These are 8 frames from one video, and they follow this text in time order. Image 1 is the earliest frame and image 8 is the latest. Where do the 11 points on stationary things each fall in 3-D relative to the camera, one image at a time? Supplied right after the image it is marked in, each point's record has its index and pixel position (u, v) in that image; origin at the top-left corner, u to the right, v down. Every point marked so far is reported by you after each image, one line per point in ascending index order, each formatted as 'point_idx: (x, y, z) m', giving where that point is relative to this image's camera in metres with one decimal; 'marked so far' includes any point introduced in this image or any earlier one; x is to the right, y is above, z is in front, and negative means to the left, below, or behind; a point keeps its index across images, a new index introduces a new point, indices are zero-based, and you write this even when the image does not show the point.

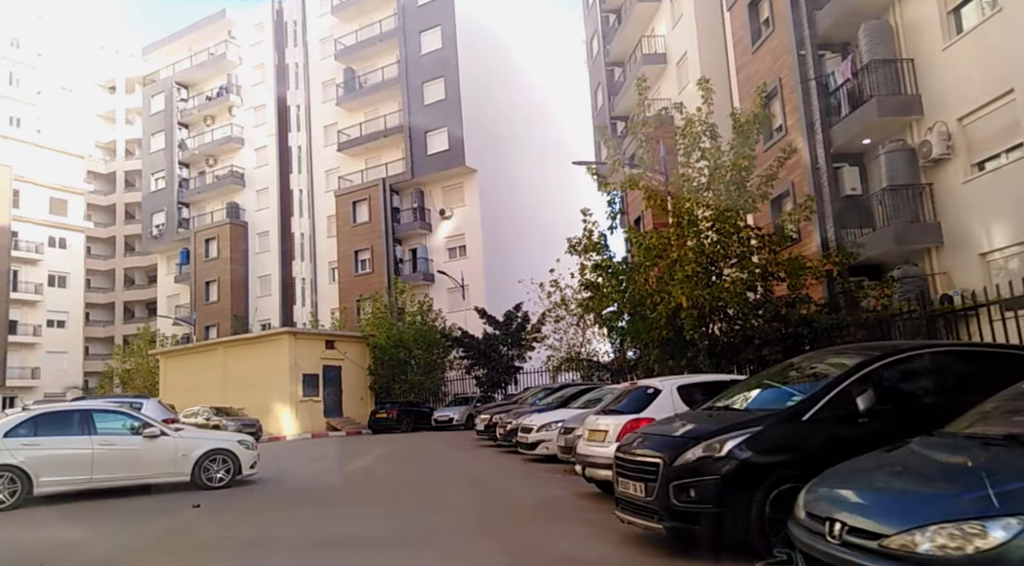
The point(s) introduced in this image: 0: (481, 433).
0: (-0.7, -3.7, +17.6) m
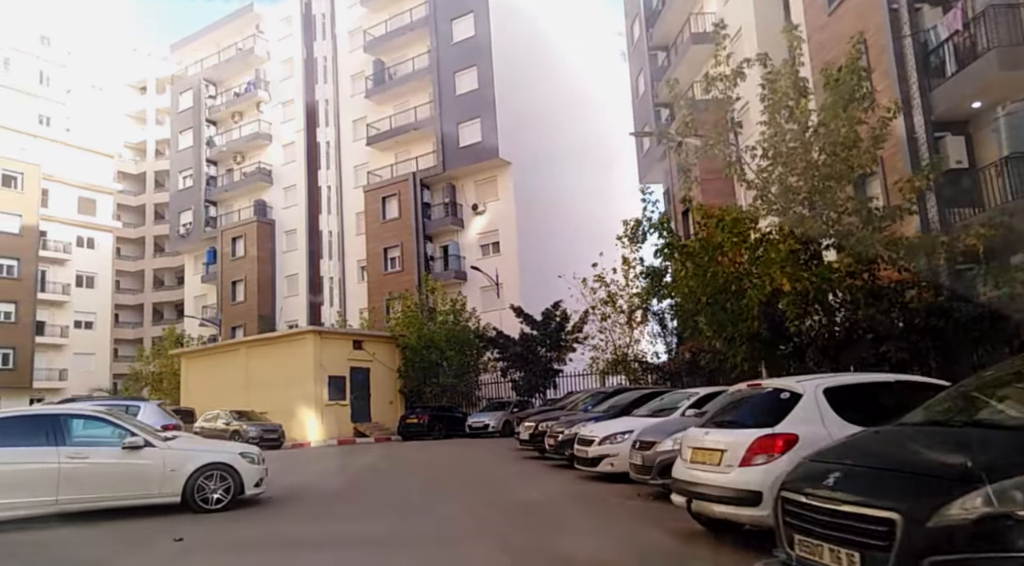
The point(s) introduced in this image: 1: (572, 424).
0: (+0.3, -3.5, +15.5) m
1: (+1.1, -2.6, +13.2) m
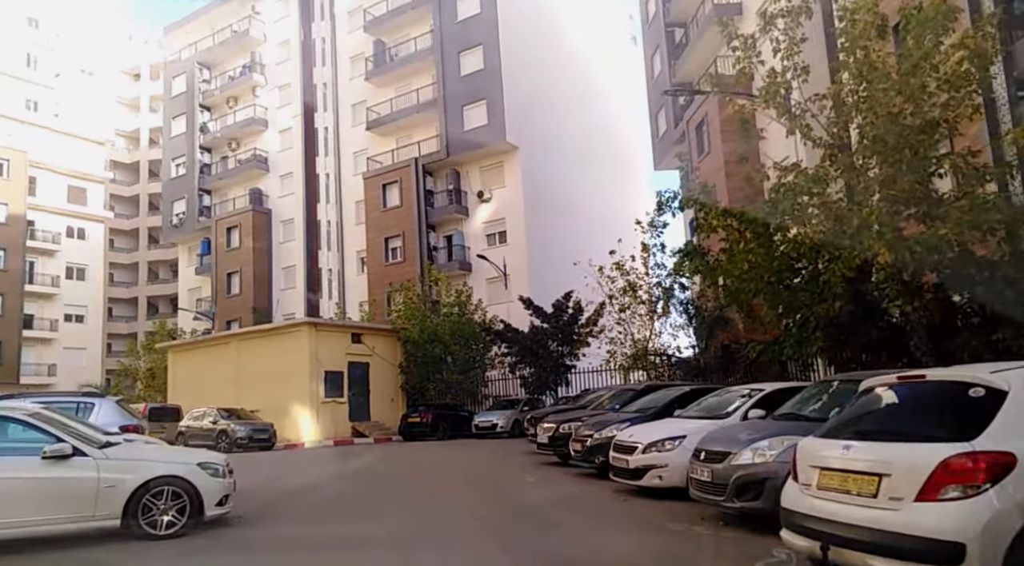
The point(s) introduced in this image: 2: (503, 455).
0: (+0.6, -3.1, +13.7) m
1: (+1.4, -2.2, +11.3) m
2: (-0.3, -4.6, +19.2) m
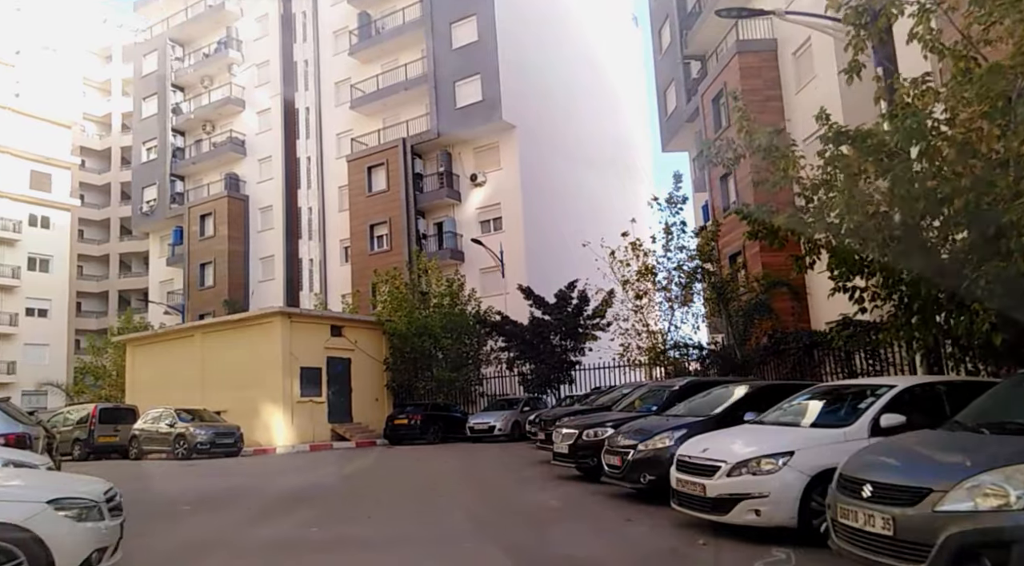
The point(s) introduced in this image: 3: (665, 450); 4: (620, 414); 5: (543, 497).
0: (+0.8, -2.7, +11.0) m
1: (+1.6, -1.8, +8.7) m
2: (-0.2, -4.1, +16.5) m
3: (+1.7, -1.8, +7.9) m
4: (+1.7, -2.0, +11.2) m
5: (+0.4, -3.0, +9.9) m
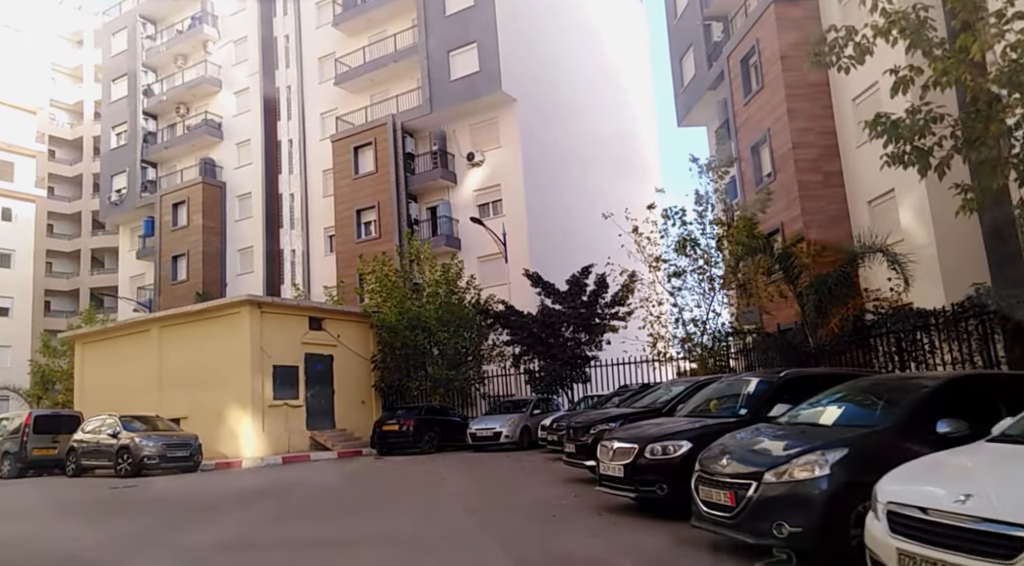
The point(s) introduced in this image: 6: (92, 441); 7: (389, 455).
0: (+1.1, -2.2, +8.0) m
1: (+1.9, -1.3, +5.6) m
2: (+0.1, -3.7, +13.4) m
3: (+2.0, -1.3, +4.8) m
4: (+2.0, -1.5, +8.1) m
5: (+0.8, -2.5, +6.8) m
6: (-9.9, -3.7, +17.0) m
7: (-3.4, -4.7, +19.5) m
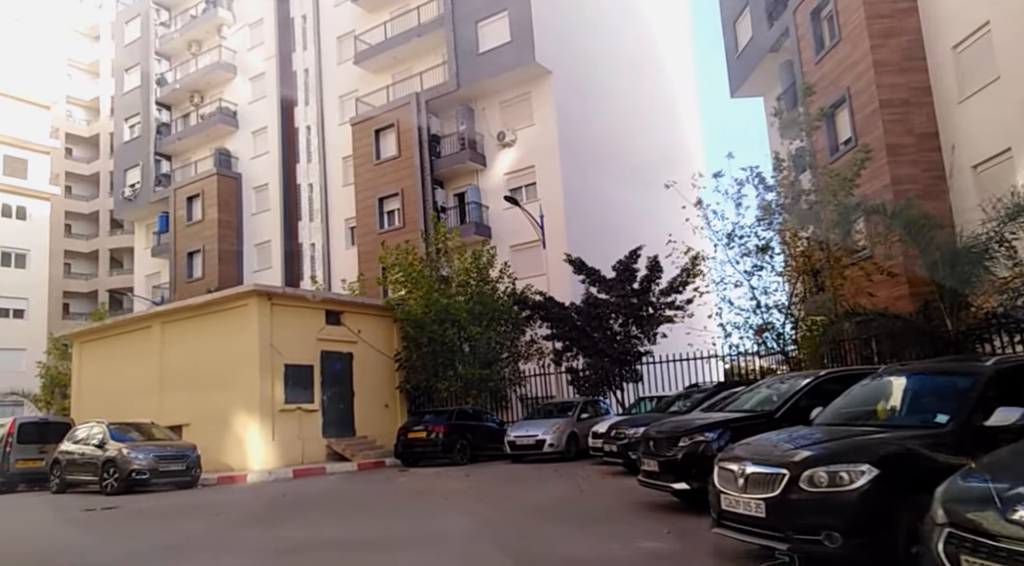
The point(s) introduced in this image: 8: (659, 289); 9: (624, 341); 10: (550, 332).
0: (+1.7, -1.8, +5.4) m
1: (+2.4, -0.9, +3.0) m
2: (+0.9, -3.3, +10.9) m
3: (+2.5, -0.9, +2.2) m
4: (+2.6, -1.1, +5.5) m
5: (+1.3, -2.1, +4.2) m
6: (-8.9, -3.5, +14.8) m
7: (-2.3, -4.3, +17.0) m
8: (+3.9, -0.1, +19.4) m
9: (+2.9, -1.5, +18.5) m
10: (+1.1, -1.3, +19.4) m
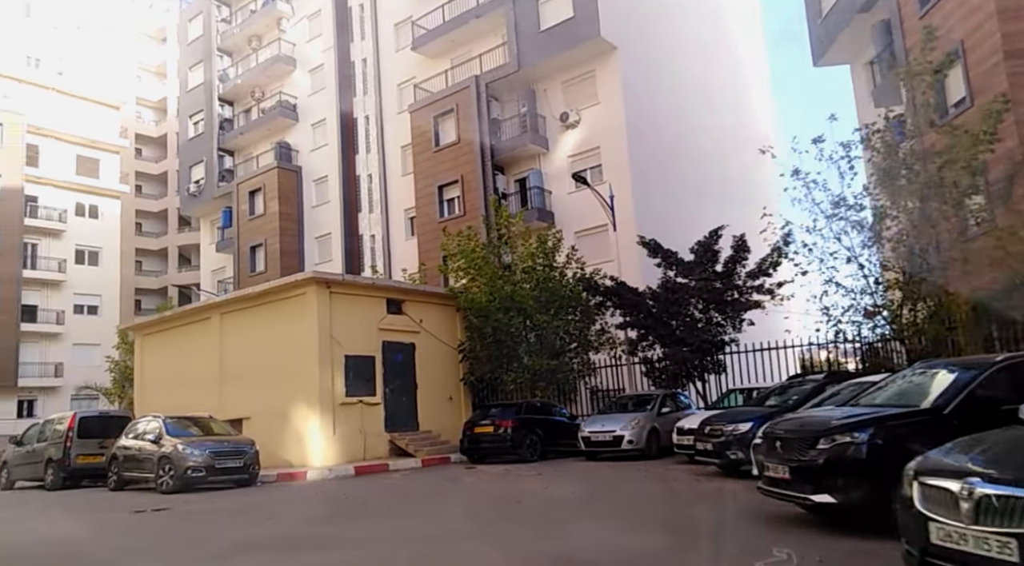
0: (+2.3, -1.5, +4.1) m
1: (+2.9, -0.6, +1.6) m
2: (+2.0, -3.0, +9.6) m
3: (+2.9, -0.6, +0.8) m
4: (+3.2, -0.8, +4.1) m
5: (+1.9, -1.8, +2.9) m
6: (-7.5, -3.2, +14.3) m
7: (-0.7, -4.0, +16.0) m
8: (+5.7, +0.3, +17.8) m
9: (+4.6, -1.1, +17.1) m
10: (+2.9, -0.9, +18.0) m
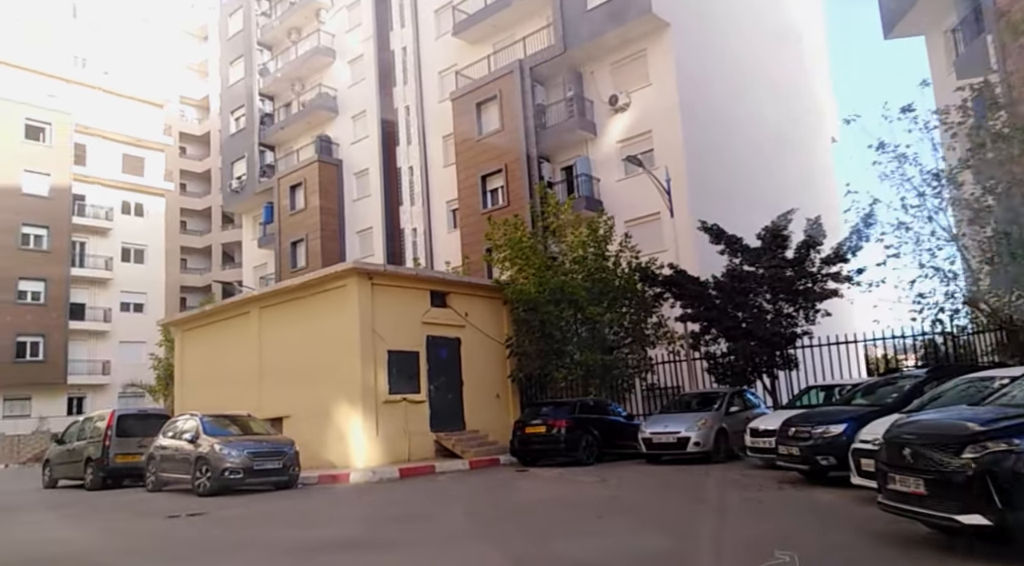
0: (+2.8, -1.3, +2.8) m
1: (+3.1, -0.4, +0.3) m
2: (+2.7, -2.7, +8.4) m
3: (+3.1, -0.5, -0.4) m
4: (+3.7, -0.6, +2.8) m
5: (+2.3, -1.6, +1.7) m
6: (-6.4, -3.1, +13.6) m
7: (+0.5, -3.8, +14.9) m
8: (+6.8, +0.6, +16.4) m
9: (+5.8, -0.8, +15.7) m
10: (+4.1, -0.7, +16.8) m
